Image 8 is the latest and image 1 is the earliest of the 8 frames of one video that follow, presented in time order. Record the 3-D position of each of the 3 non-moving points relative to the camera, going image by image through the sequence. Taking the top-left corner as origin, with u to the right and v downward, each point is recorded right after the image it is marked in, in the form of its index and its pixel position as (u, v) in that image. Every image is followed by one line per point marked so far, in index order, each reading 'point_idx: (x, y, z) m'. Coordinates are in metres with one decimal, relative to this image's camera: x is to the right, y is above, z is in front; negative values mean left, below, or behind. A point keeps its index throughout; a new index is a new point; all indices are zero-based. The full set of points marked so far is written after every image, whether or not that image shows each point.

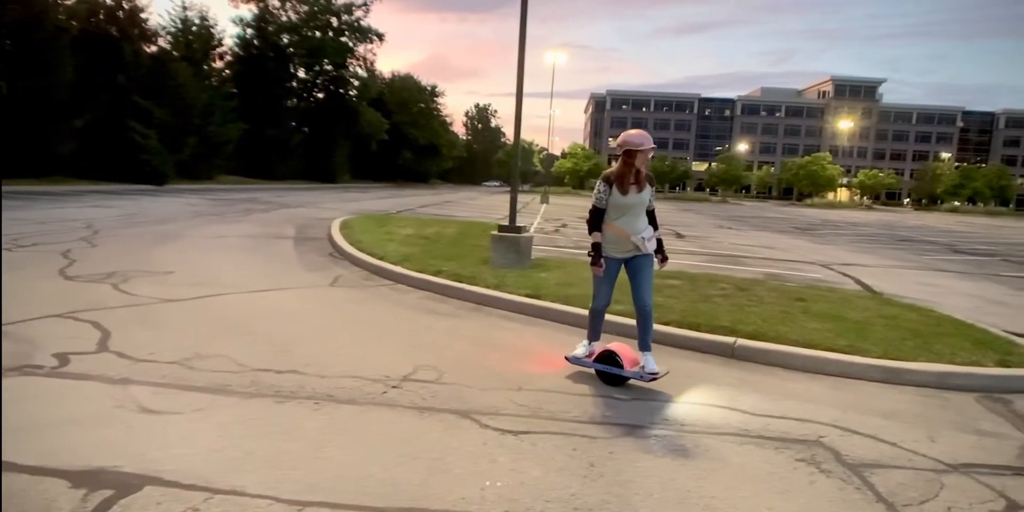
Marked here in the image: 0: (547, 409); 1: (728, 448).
0: (+0.2, -1.1, +4.2) m
1: (+1.3, -1.2, +3.7) m
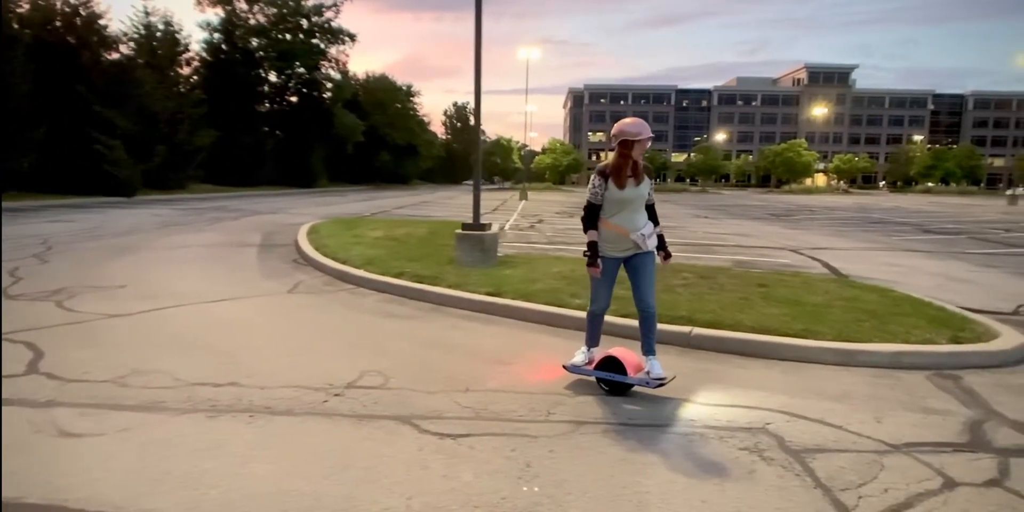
0: (-0.1, -1.0, +4.1) m
1: (+0.9, -1.1, +3.7) m
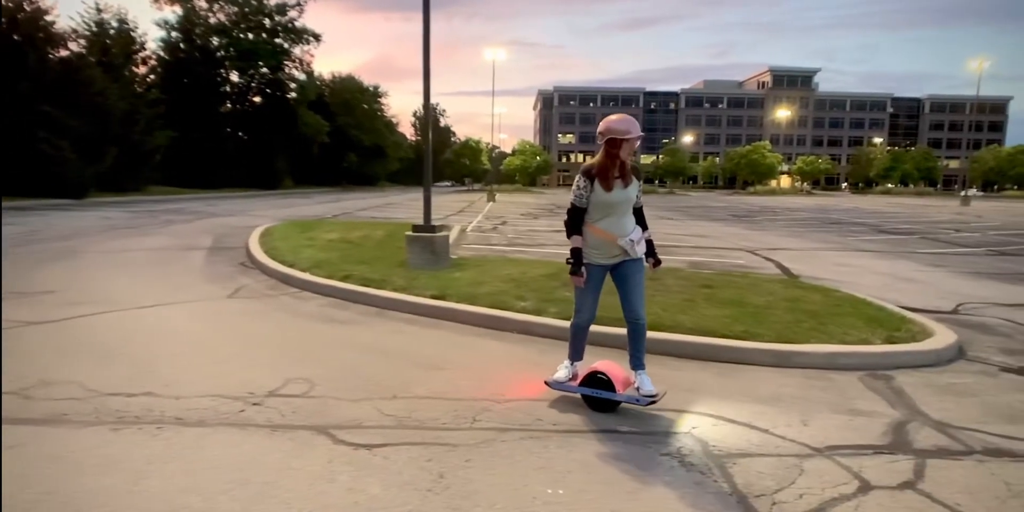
0: (-0.6, -1.1, +4.0) m
1: (+0.5, -1.1, +3.6) m
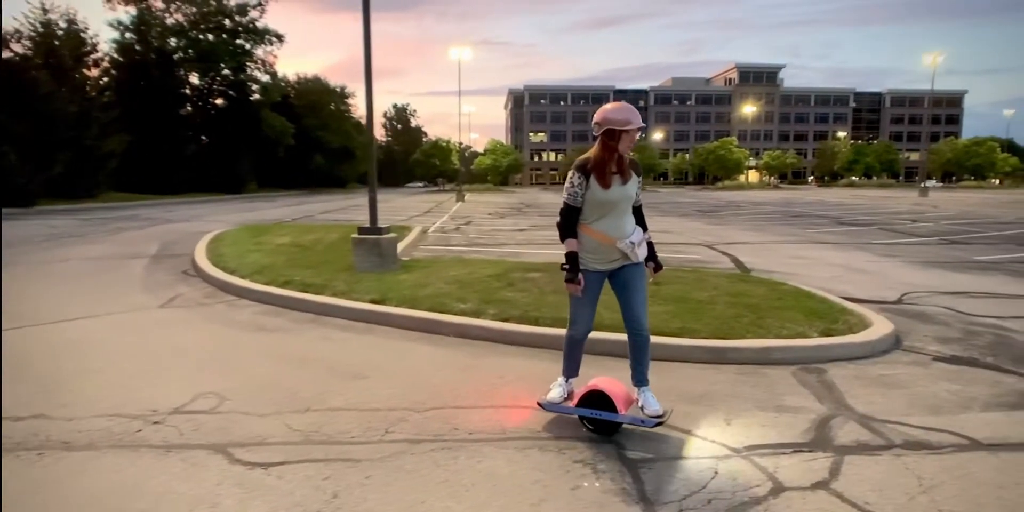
0: (-1.2, -1.1, +3.8) m
1: (0.0, -1.1, +3.4) m
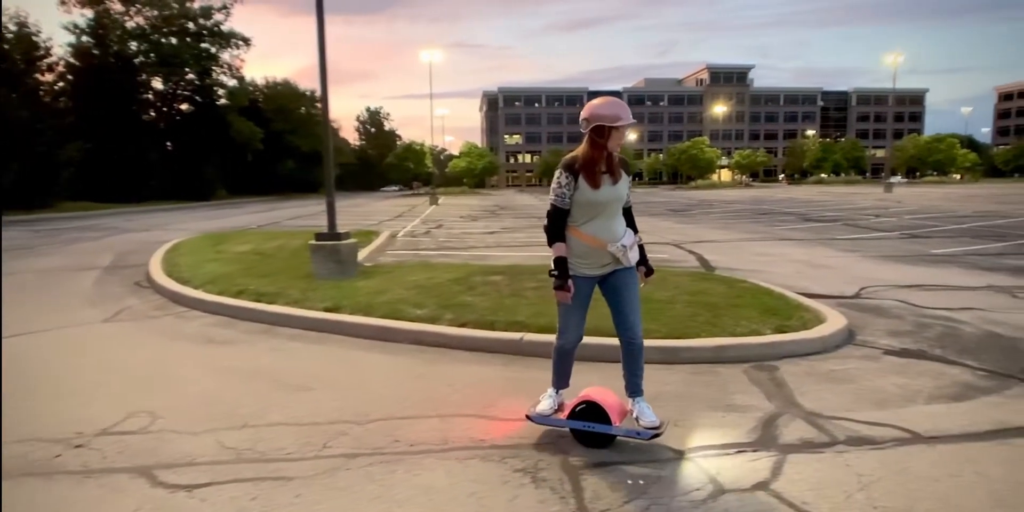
0: (-1.5, -1.1, +3.6) m
1: (-0.4, -1.2, +3.3) m
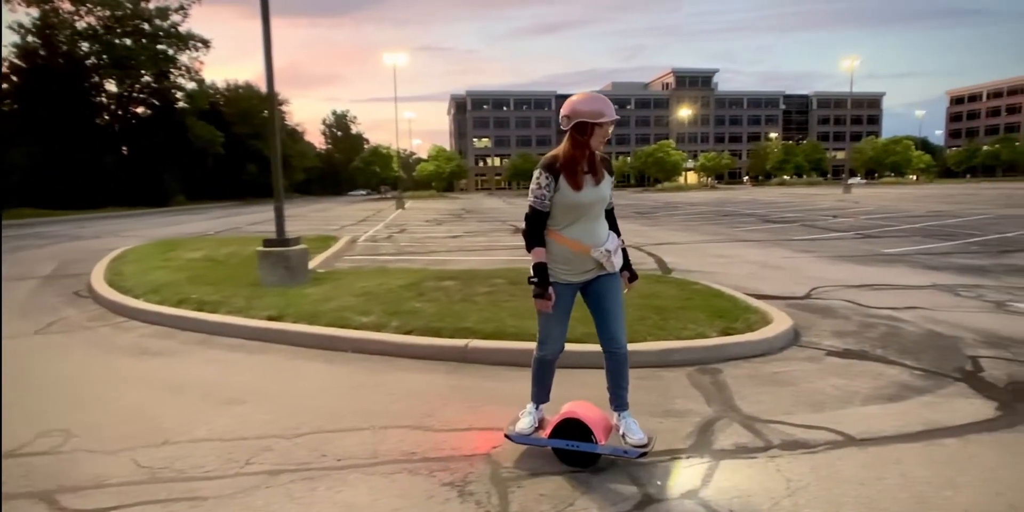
0: (-1.9, -1.2, +3.5) m
1: (-0.8, -1.2, +3.2) m
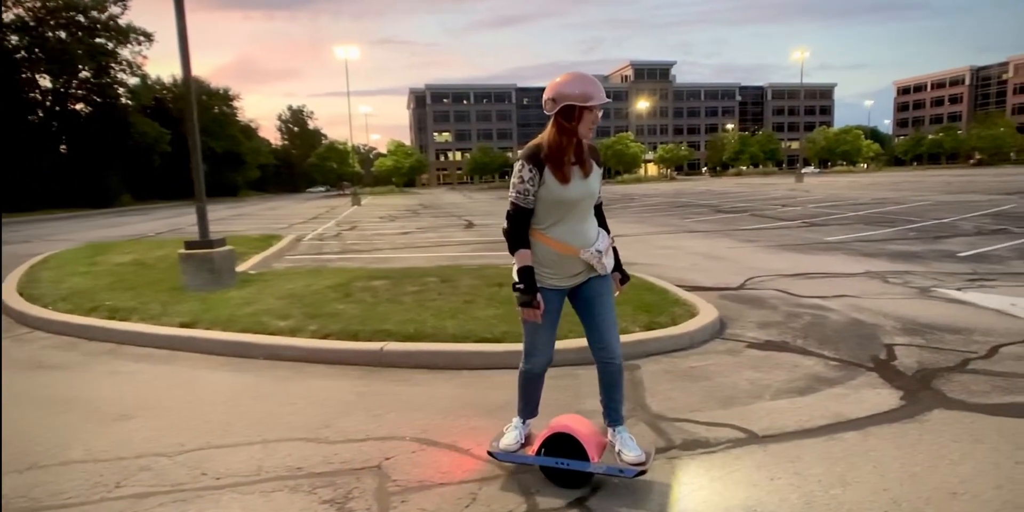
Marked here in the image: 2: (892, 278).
0: (-2.5, -1.2, +3.2) m
1: (-1.3, -1.2, +3.0) m
2: (+5.7, -0.3, +9.2) m
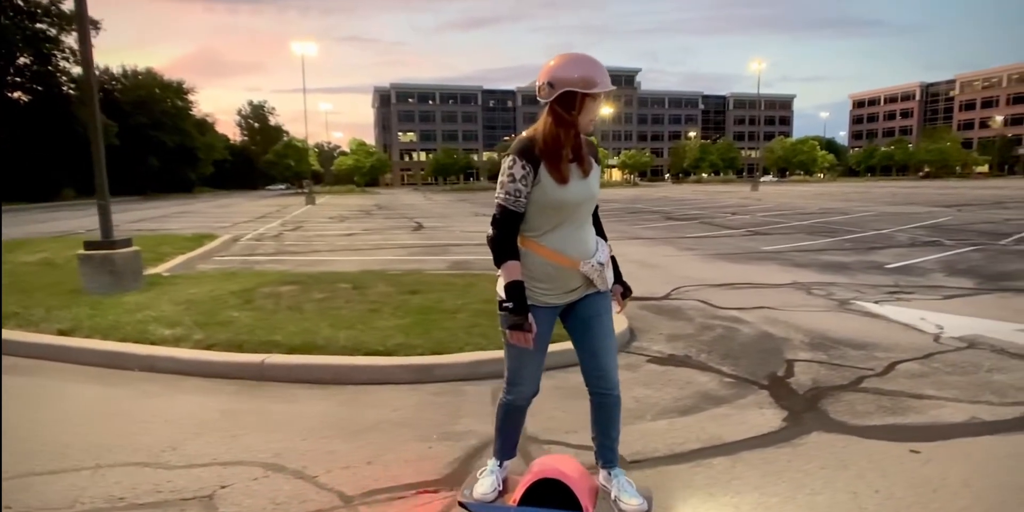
0: (-3.3, -1.3, +2.8) m
1: (-2.1, -1.3, +2.7) m
2: (+4.6, -0.5, +9.2) m
